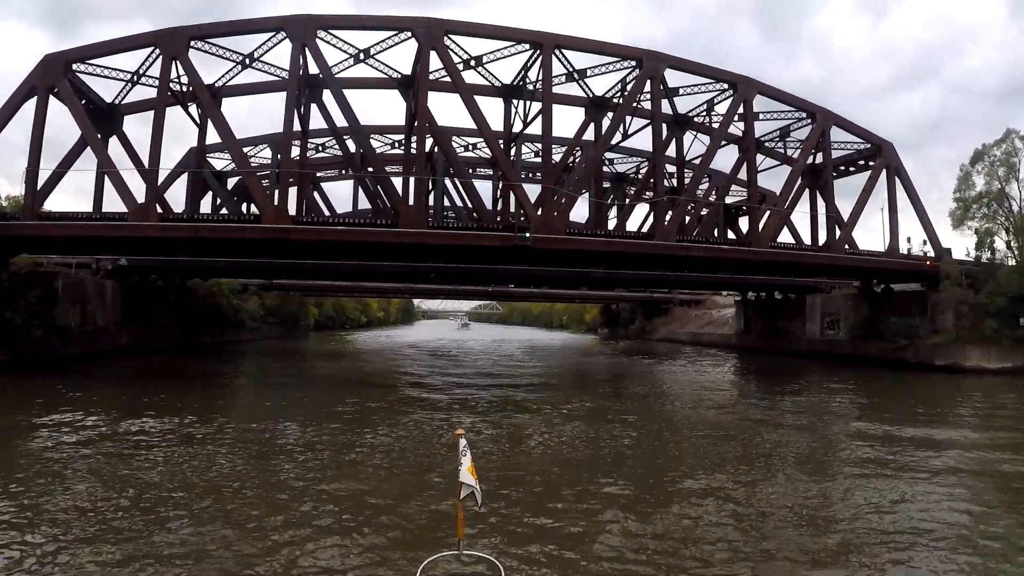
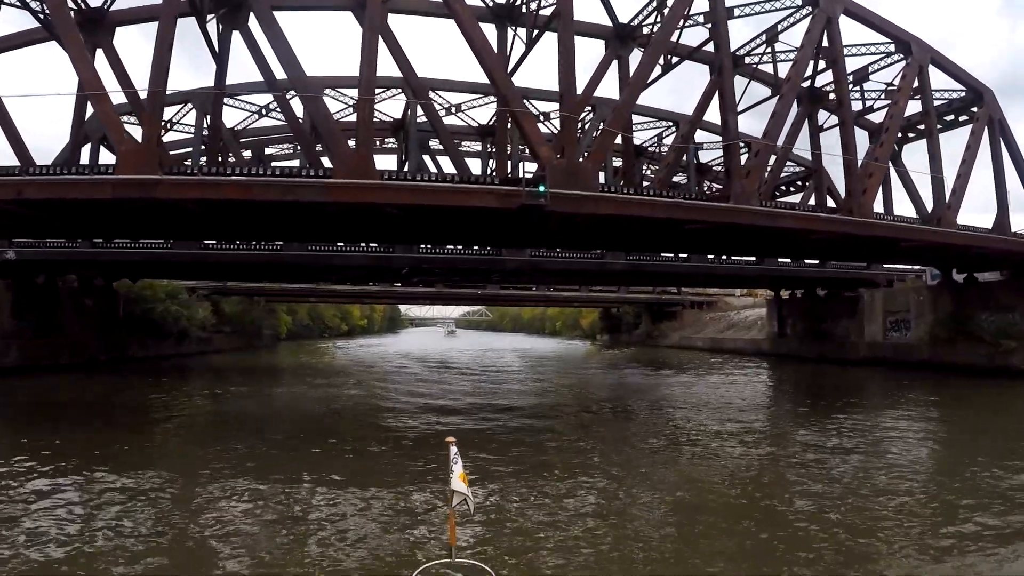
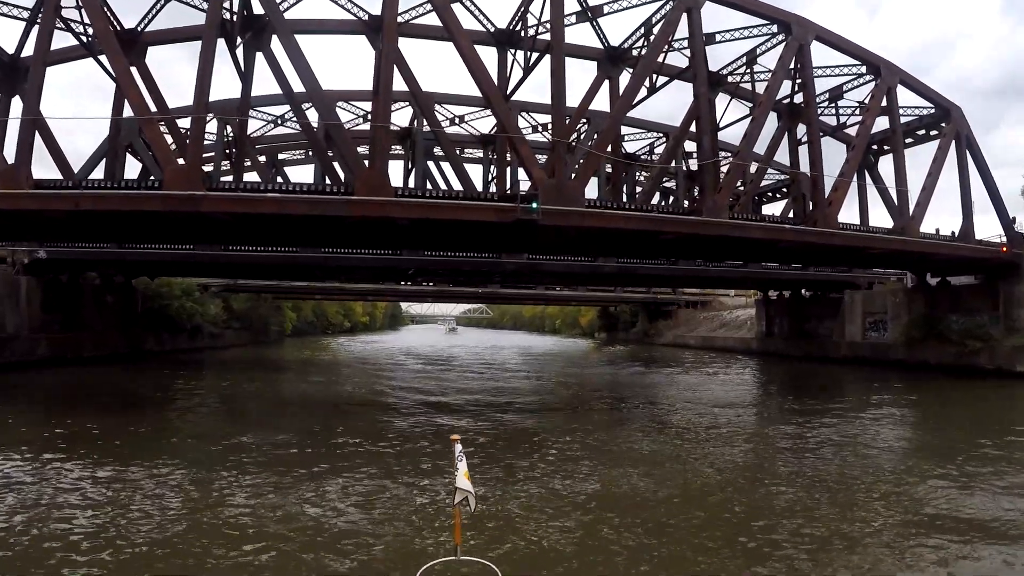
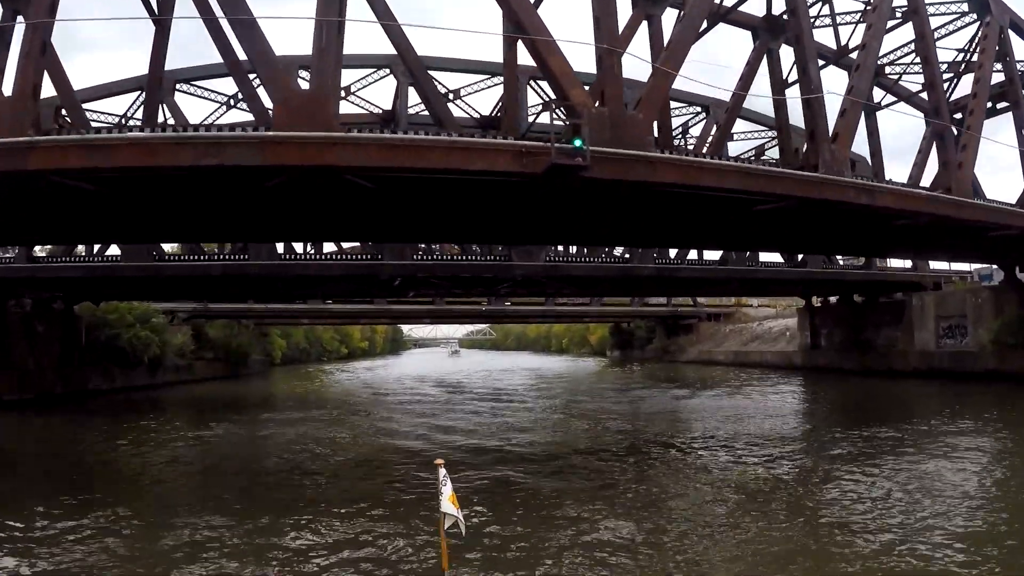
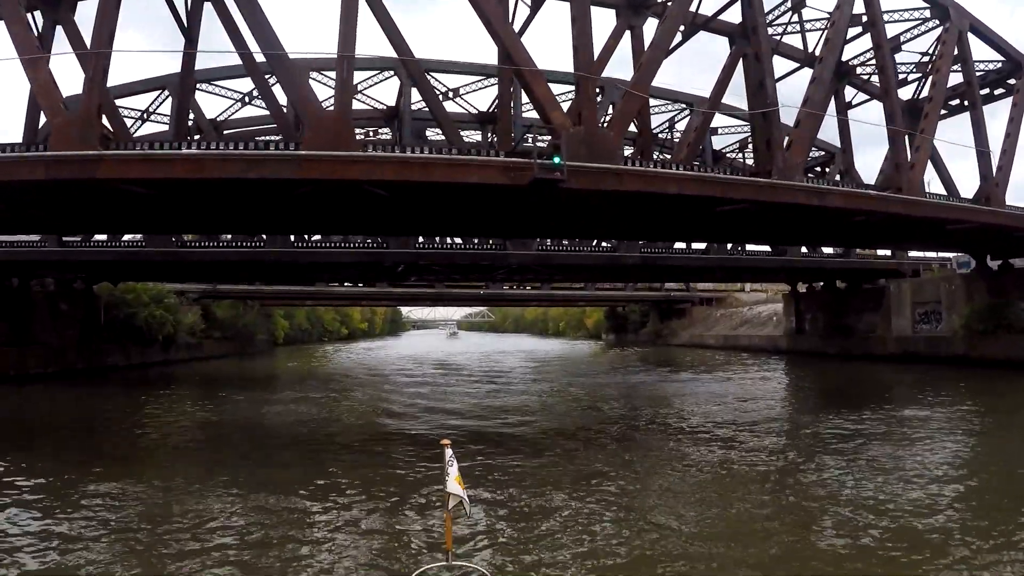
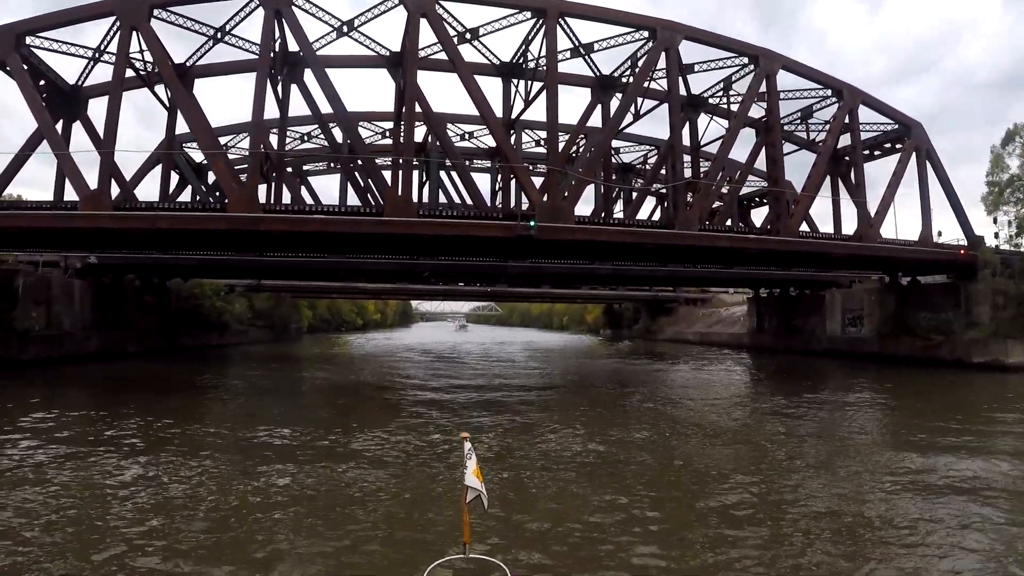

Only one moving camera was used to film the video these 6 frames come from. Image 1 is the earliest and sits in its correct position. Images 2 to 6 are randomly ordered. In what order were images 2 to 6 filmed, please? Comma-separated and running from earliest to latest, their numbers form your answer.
6, 3, 2, 5, 4
